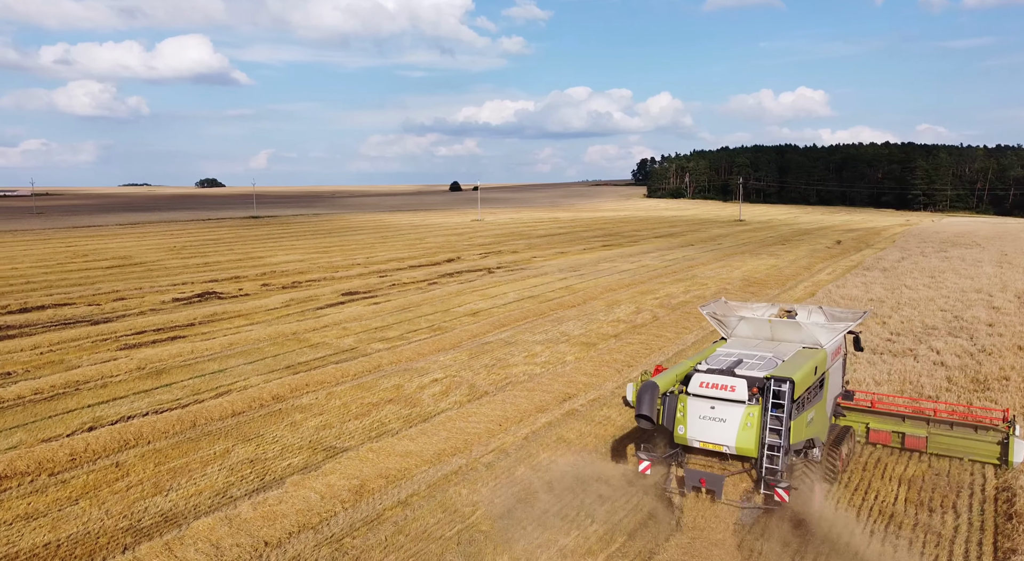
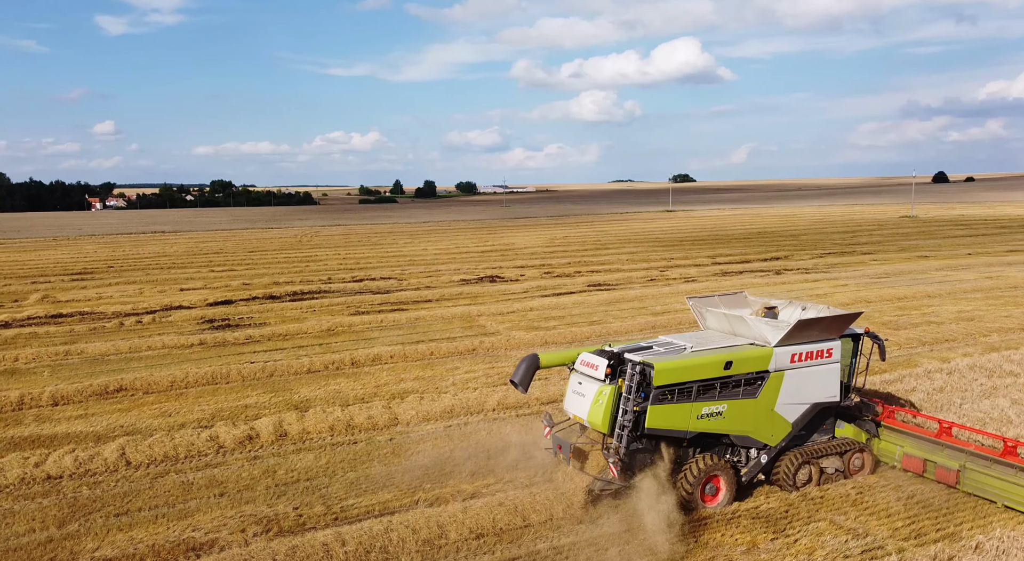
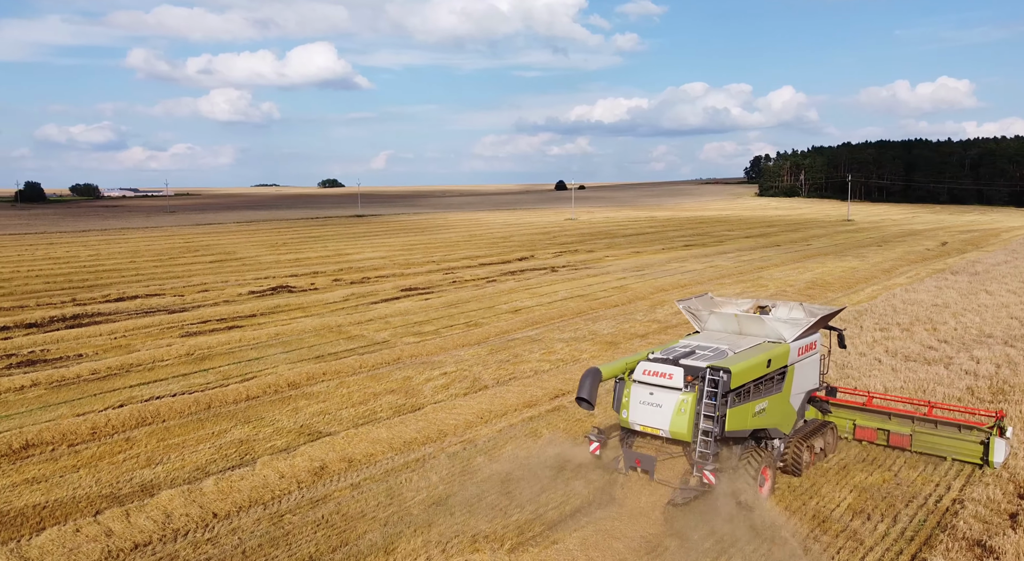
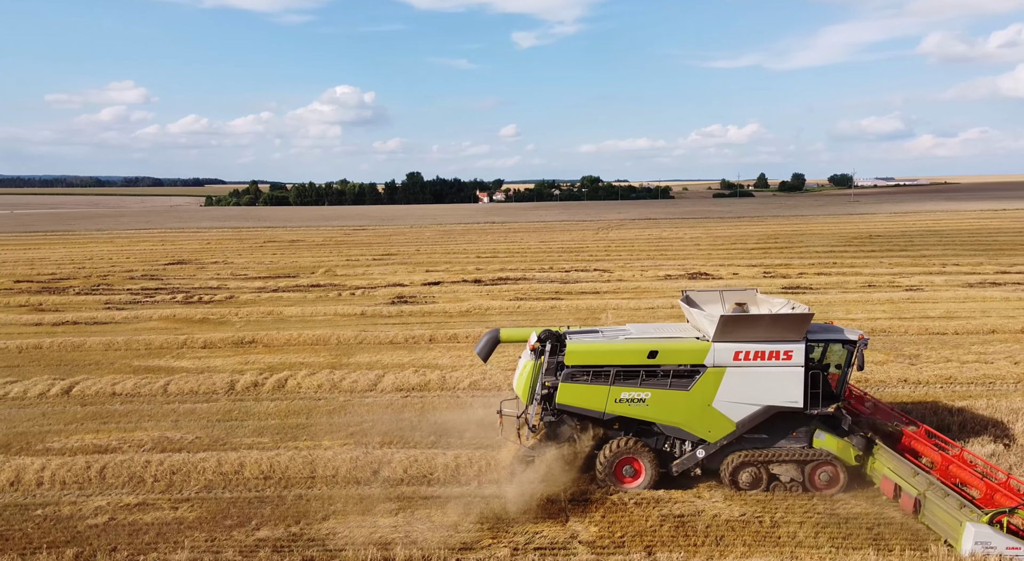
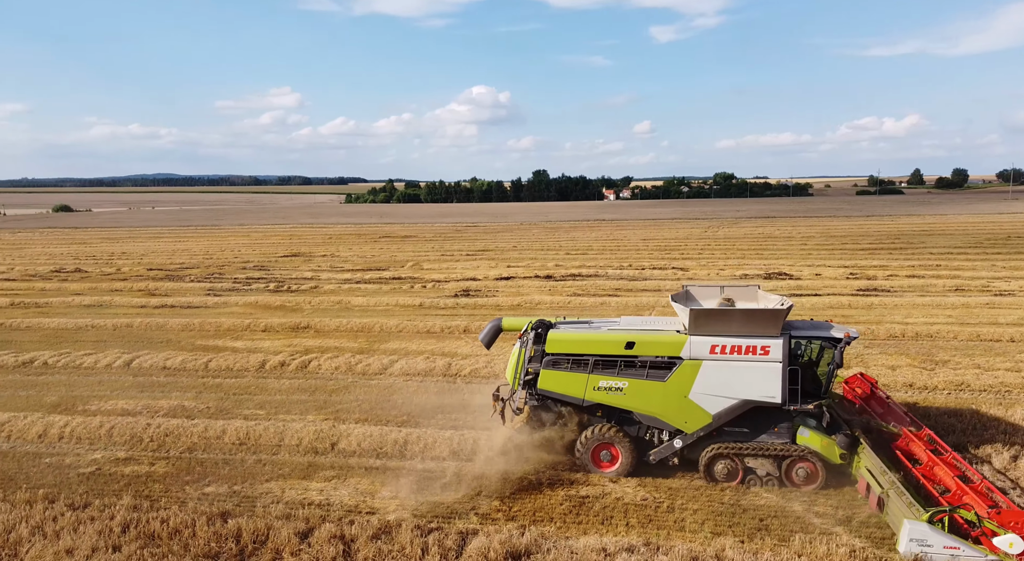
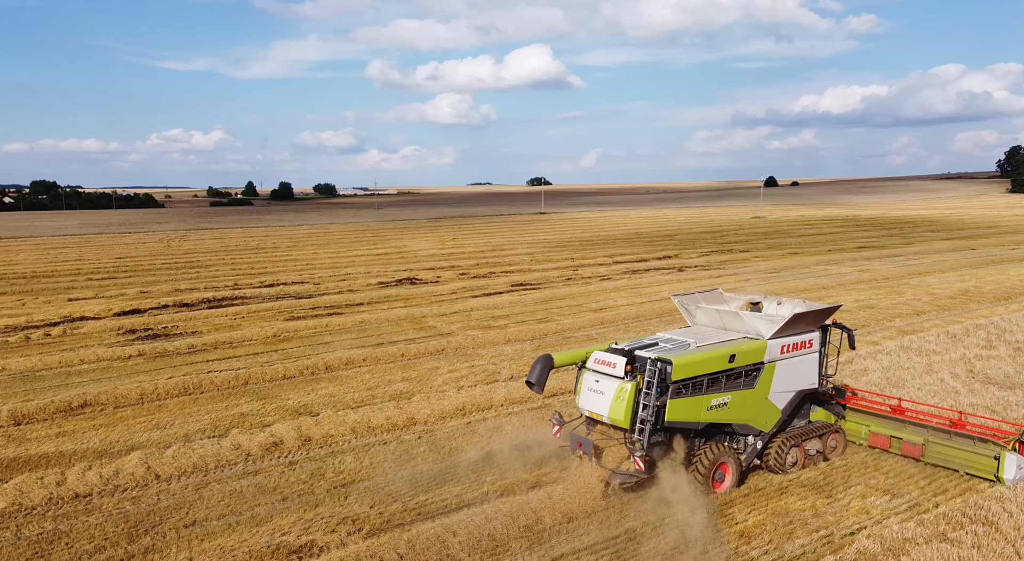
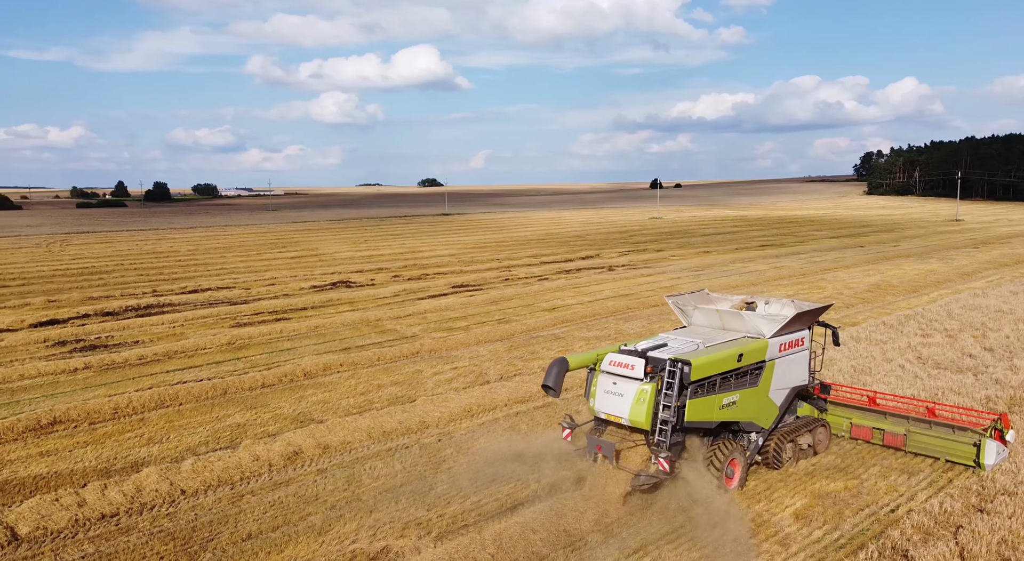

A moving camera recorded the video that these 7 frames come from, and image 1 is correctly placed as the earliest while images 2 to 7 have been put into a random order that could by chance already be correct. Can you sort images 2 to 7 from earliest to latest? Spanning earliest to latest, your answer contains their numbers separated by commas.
3, 7, 6, 2, 4, 5
